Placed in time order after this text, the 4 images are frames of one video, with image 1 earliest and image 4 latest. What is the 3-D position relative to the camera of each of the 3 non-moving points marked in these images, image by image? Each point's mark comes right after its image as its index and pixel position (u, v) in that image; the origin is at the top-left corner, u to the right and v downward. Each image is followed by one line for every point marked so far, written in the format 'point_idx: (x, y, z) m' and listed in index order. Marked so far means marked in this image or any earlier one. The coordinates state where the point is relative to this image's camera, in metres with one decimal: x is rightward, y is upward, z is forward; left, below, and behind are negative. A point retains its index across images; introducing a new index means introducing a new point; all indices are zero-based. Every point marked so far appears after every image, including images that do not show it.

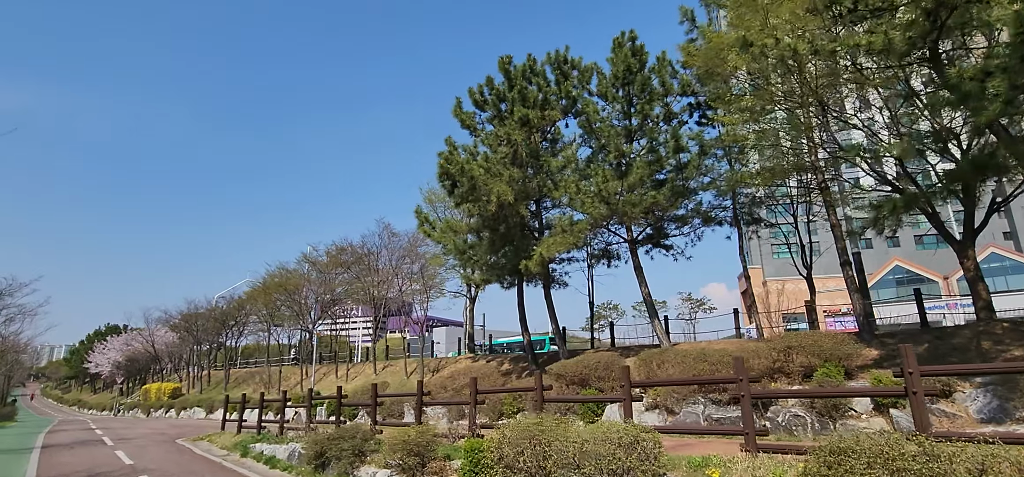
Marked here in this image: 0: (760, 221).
0: (+9.1, +0.6, +19.0) m
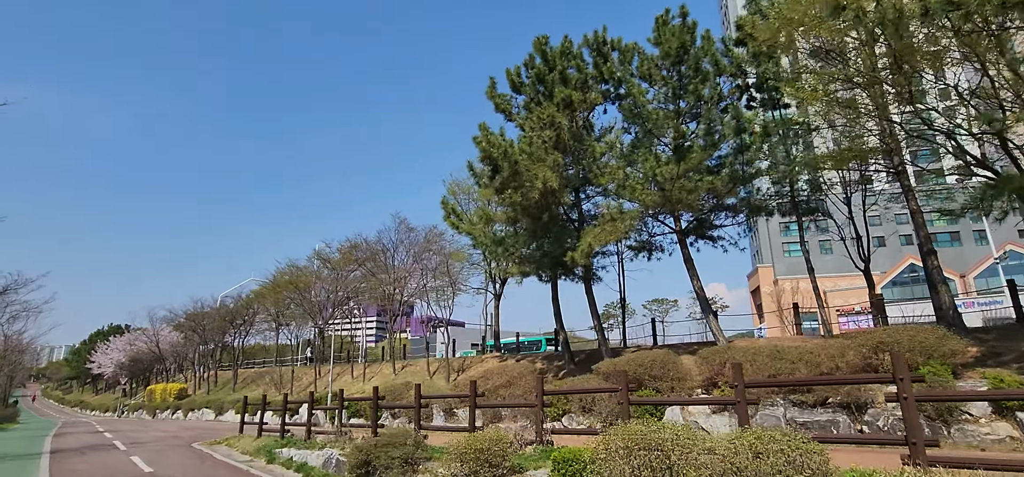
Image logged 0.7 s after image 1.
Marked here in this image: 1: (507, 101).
0: (+10.5, +1.0, +17.8) m
1: (-0.2, +5.1, +19.4) m
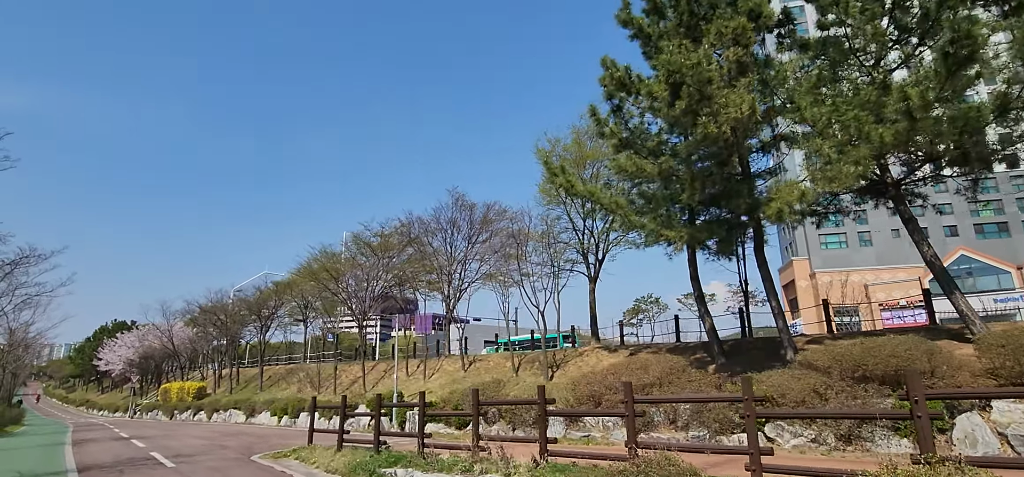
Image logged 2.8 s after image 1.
0: (+14.7, +2.1, +13.9) m
1: (+4.0, +6.3, +15.4) m
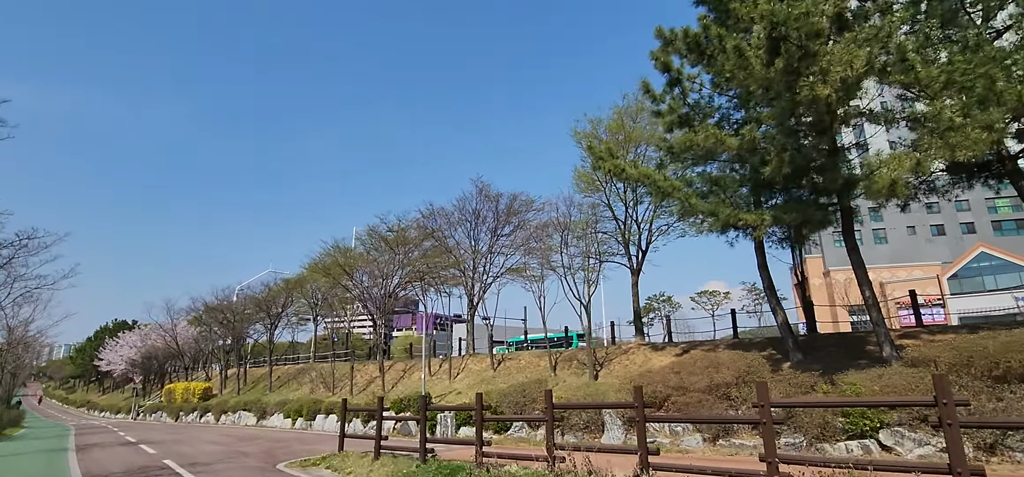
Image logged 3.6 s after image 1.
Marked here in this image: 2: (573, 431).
0: (+16.2, +2.6, +12.3) m
1: (+5.5, +6.7, +13.8) m
2: (+1.8, -5.8, +15.5) m
